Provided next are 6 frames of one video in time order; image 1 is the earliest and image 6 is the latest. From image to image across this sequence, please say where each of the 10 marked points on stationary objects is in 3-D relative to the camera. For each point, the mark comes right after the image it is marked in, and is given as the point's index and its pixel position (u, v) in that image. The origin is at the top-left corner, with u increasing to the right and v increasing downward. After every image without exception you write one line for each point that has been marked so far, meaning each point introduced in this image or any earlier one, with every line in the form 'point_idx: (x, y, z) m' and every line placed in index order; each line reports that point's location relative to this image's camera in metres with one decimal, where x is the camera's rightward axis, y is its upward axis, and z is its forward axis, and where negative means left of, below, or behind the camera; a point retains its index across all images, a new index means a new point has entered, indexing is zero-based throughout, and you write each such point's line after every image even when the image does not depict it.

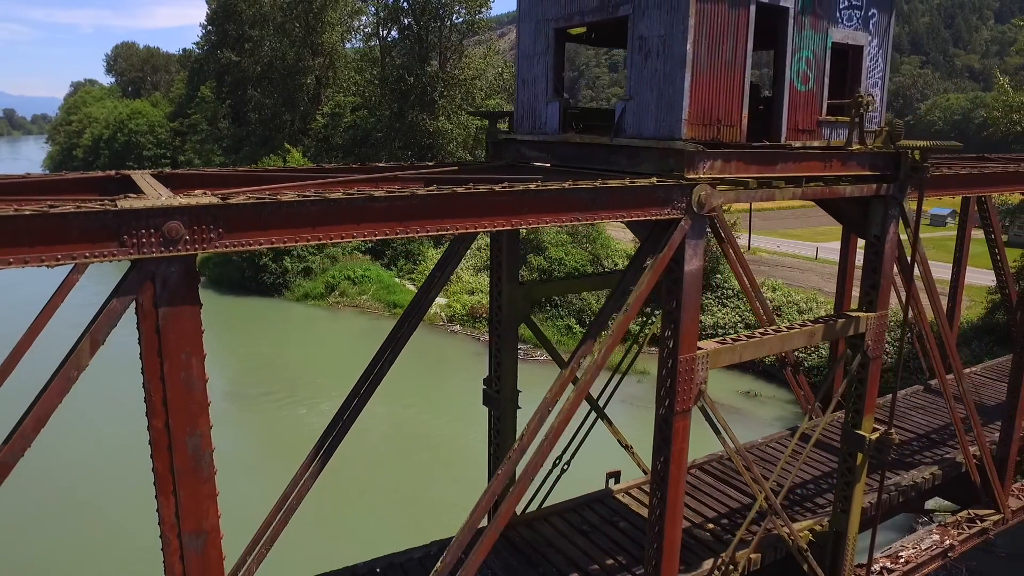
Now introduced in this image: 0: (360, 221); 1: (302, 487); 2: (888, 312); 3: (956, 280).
0: (-0.7, +0.3, +3.4) m
1: (-1.7, -1.6, +5.6) m
2: (+3.0, -0.2, +5.4) m
3: (+6.6, +0.1, +10.3) m
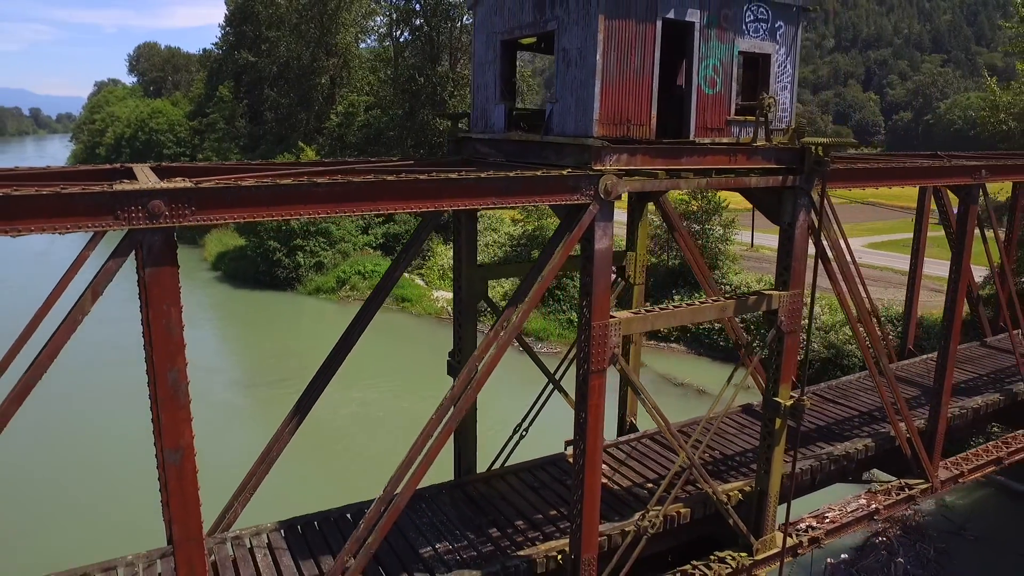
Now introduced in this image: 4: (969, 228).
0: (-1.2, +0.5, +4.1) m
1: (-2.1, -1.4, +6.4) m
2: (+2.5, 0.0, +6.1) m
3: (+6.3, +0.3, +10.9) m
4: (+5.0, +0.7, +7.7) m
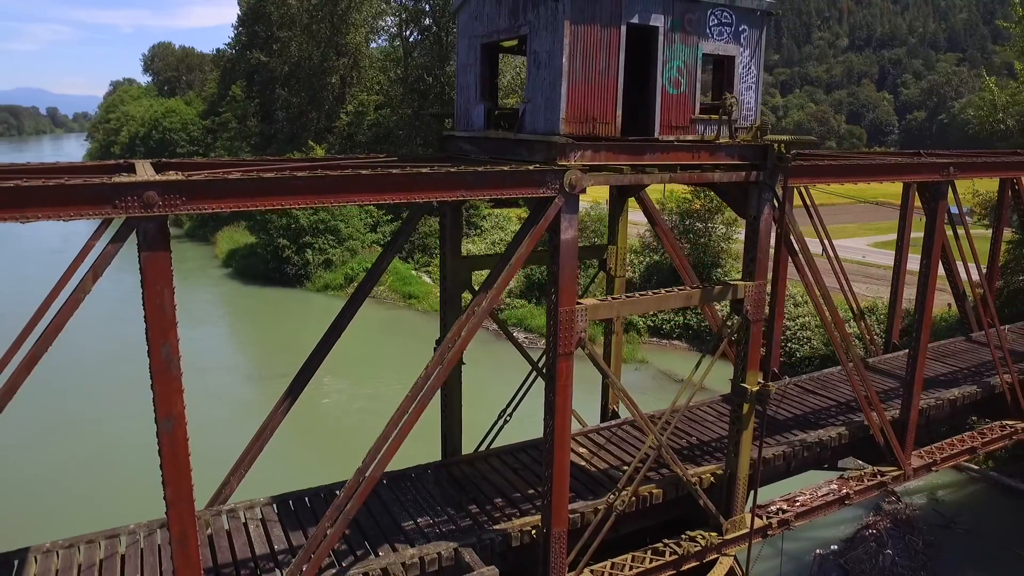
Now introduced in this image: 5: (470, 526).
0: (-1.4, +0.6, +4.5) m
1: (-2.3, -1.3, +6.8) m
2: (+2.3, +0.1, +6.4) m
3: (+6.2, +0.3, +11.2) m
4: (+4.8, +0.7, +7.9) m
5: (-0.4, -2.1, +6.3) m
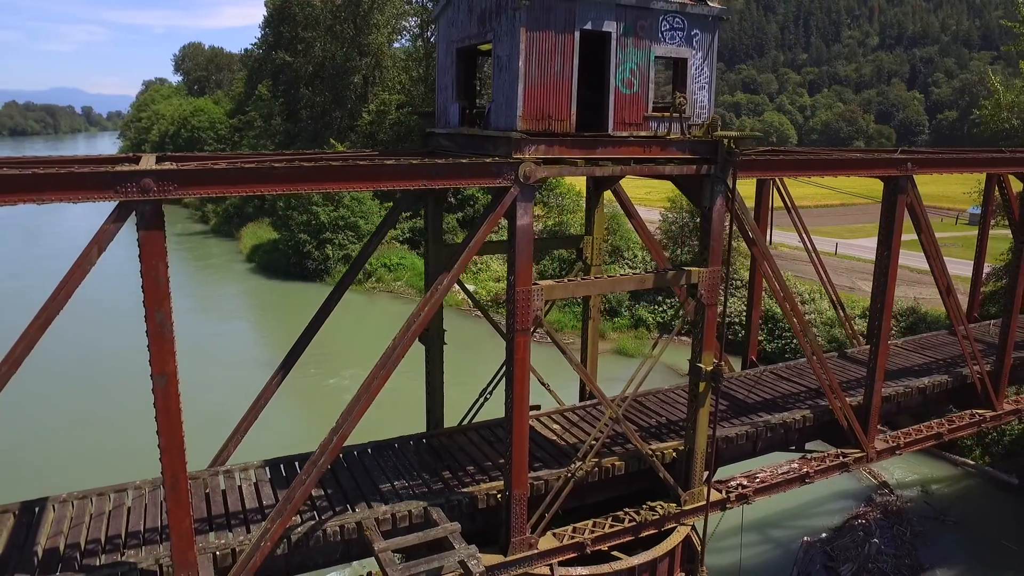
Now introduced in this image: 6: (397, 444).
0: (-1.8, +0.8, +5.1) m
1: (-2.6, -1.1, +7.4) m
2: (+2.0, +0.2, +6.9) m
3: (+6.1, +0.4, +11.5) m
4: (+4.6, +0.8, +8.3) m
5: (-0.7, -2.0, +6.9) m
6: (-1.3, -1.8, +7.8) m
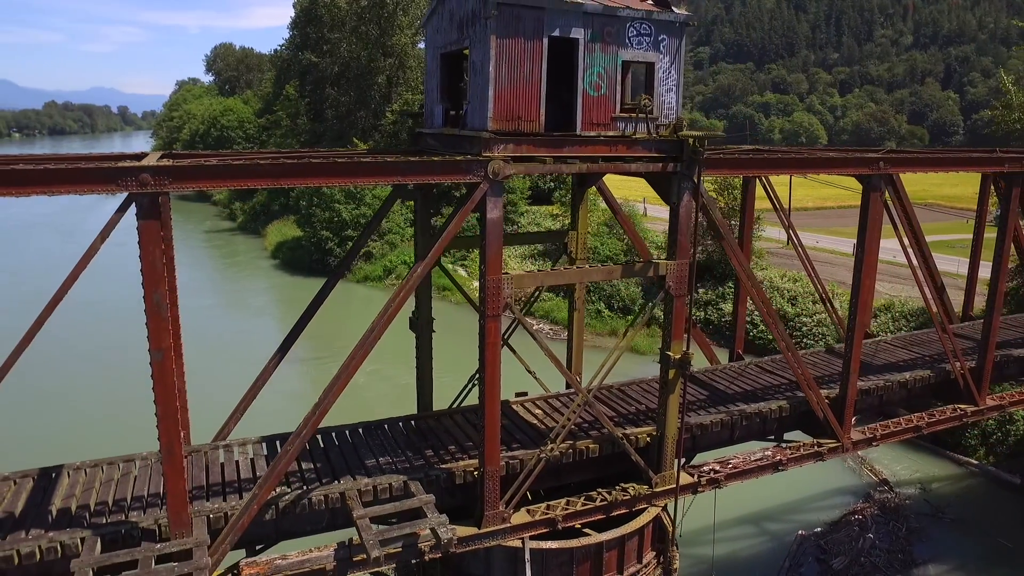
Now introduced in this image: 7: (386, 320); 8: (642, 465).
0: (-2.1, +0.9, +5.6) m
1: (-2.8, -1.0, +8.0) m
2: (+1.8, +0.3, +7.3) m
3: (+6.0, +0.5, +11.7) m
4: (+4.4, +0.9, +8.6) m
5: (-0.9, -1.9, +7.3) m
6: (-1.5, -1.6, +8.3) m
7: (-1.1, -0.3, +6.3) m
8: (+1.5, -2.0, +7.8) m
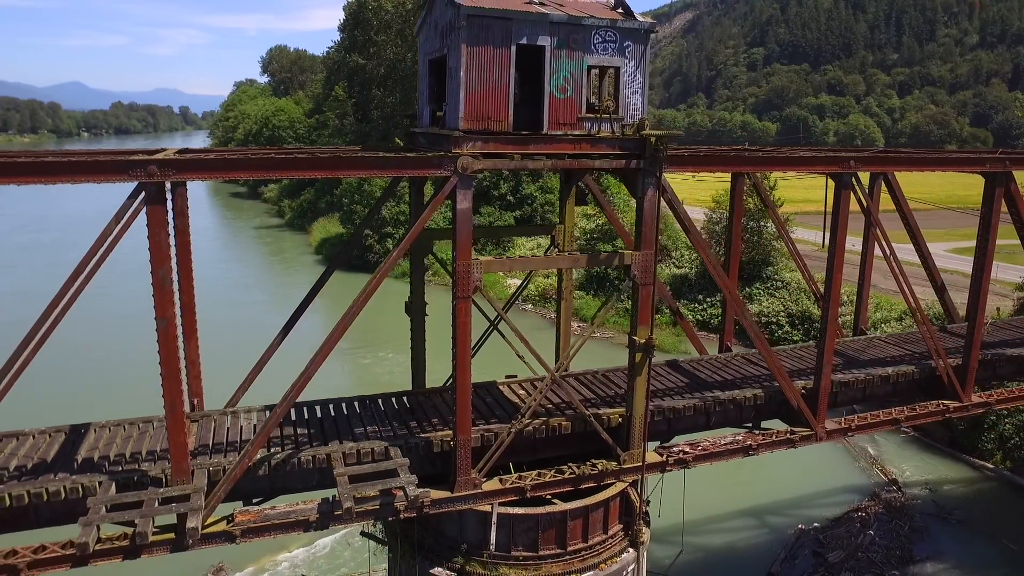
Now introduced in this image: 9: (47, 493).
0: (-2.4, +1.1, +6.4) m
1: (-3.1, -0.8, +8.8) m
2: (+1.6, +0.4, +7.8) m
3: (+6.0, +0.5, +12.0) m
4: (+4.3, +1.0, +9.0) m
5: (-1.2, -1.7, +8.1) m
6: (-1.7, -1.4, +9.1) m
7: (-1.5, -0.1, +7.0) m
8: (+1.2, -1.8, +8.3) m
9: (-4.5, -2.0, +6.7) m
